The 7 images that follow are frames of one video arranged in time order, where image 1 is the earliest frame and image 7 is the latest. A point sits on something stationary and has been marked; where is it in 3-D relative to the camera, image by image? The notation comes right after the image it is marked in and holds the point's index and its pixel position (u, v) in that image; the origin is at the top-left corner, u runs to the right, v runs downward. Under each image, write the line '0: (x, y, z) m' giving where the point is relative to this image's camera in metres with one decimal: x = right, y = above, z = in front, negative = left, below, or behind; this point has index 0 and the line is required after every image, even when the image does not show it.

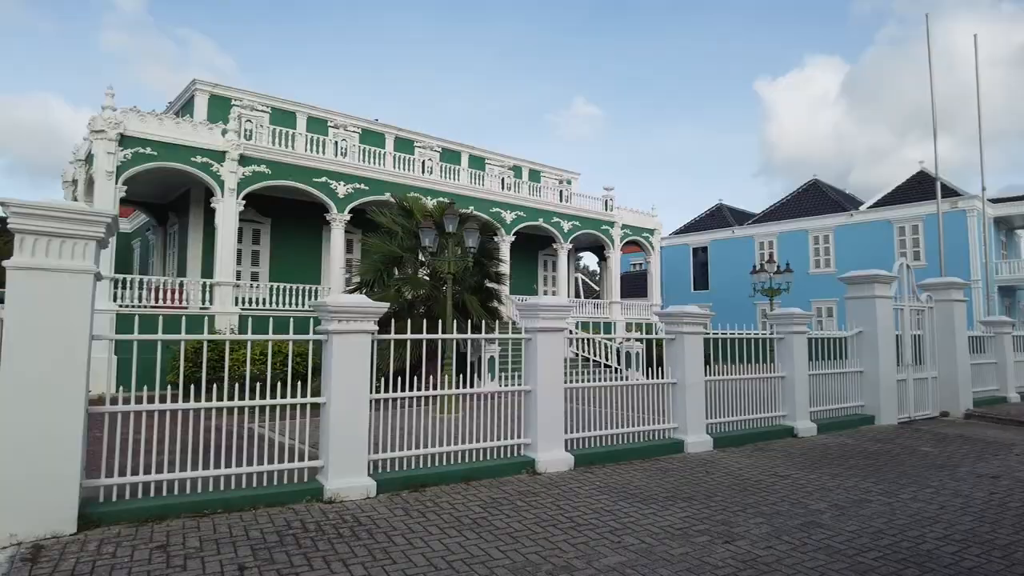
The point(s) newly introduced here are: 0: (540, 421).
0: (+0.3, -1.3, +6.0) m
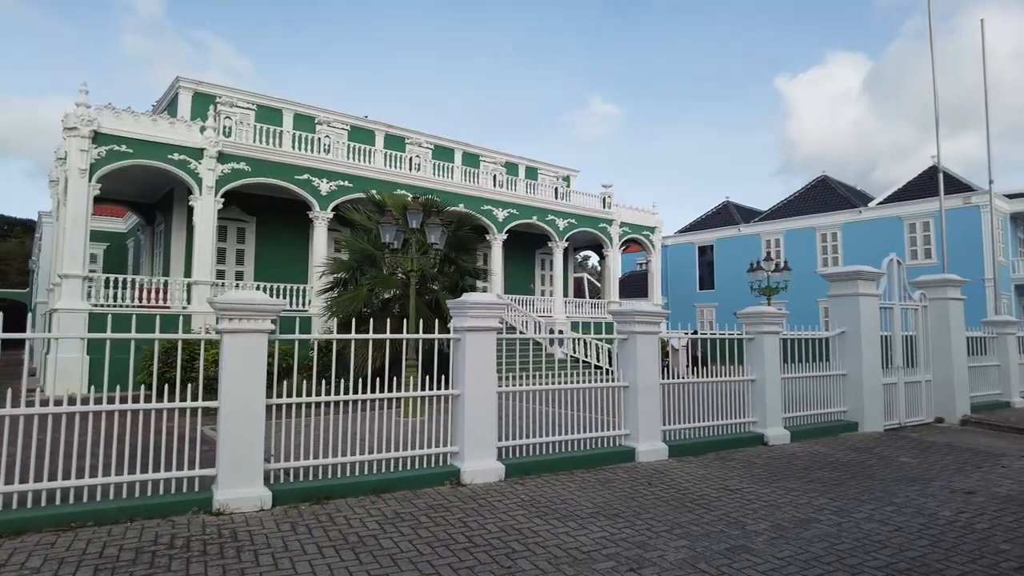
0: (-0.4, -1.3, +5.5) m
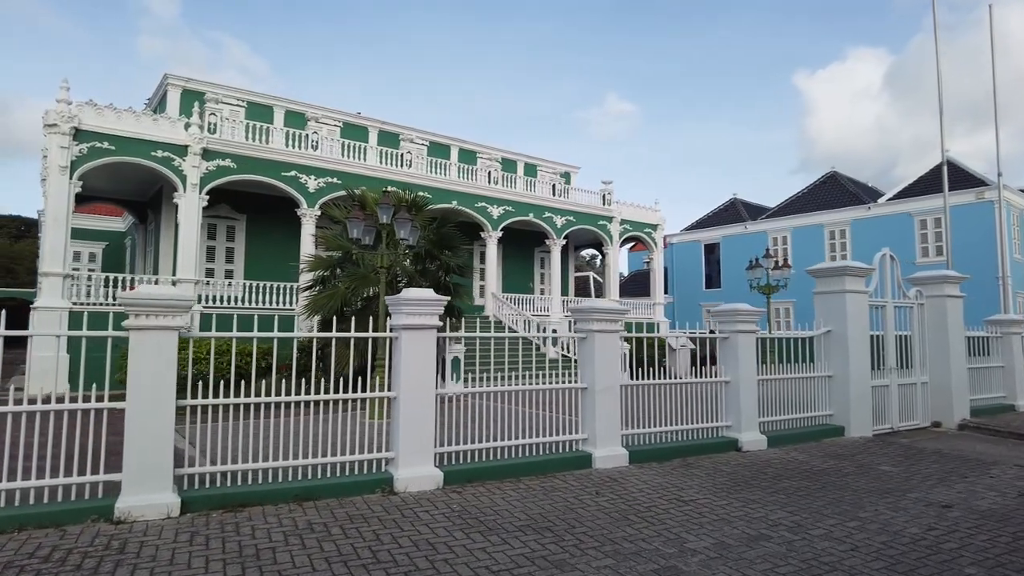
0: (-0.9, -1.2, +5.2) m
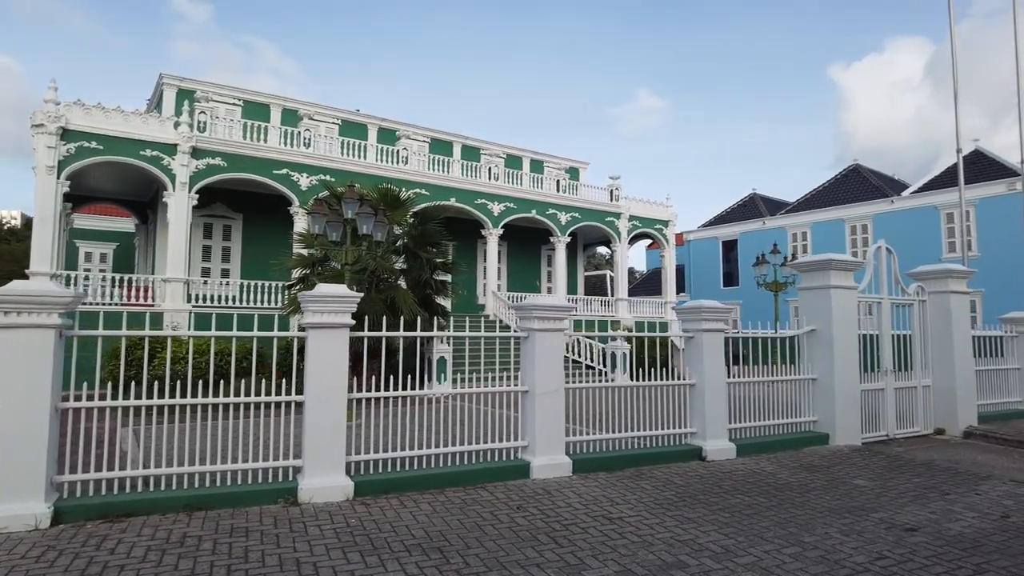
0: (-1.6, -1.2, +4.8) m
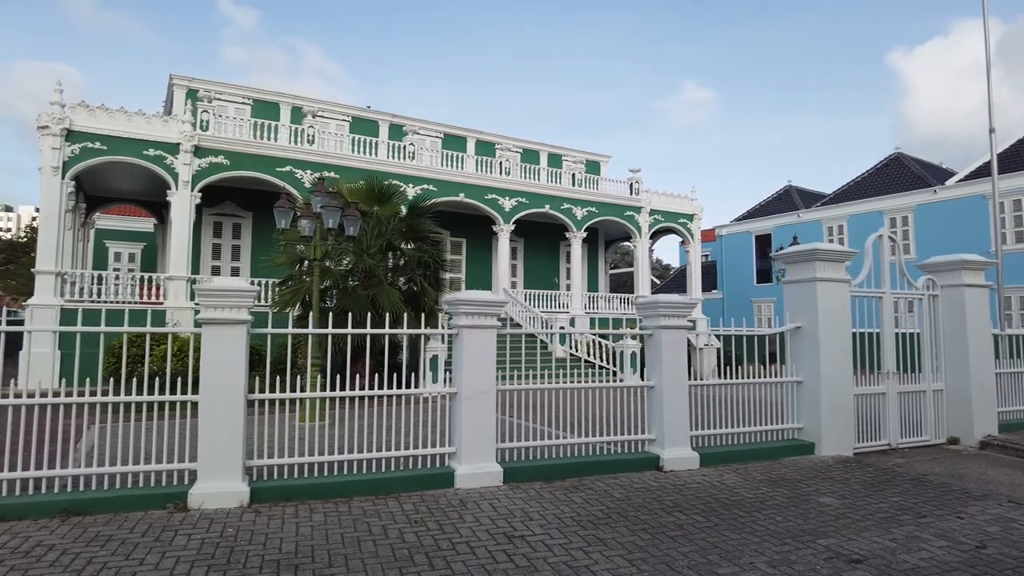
0: (-2.3, -1.1, +4.5) m
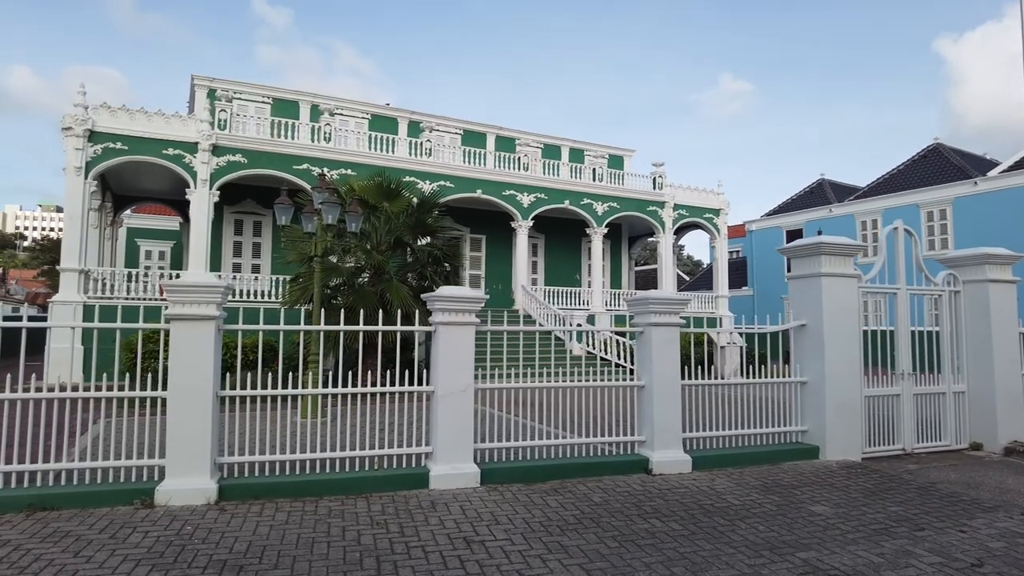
0: (-2.5, -1.1, +4.5) m
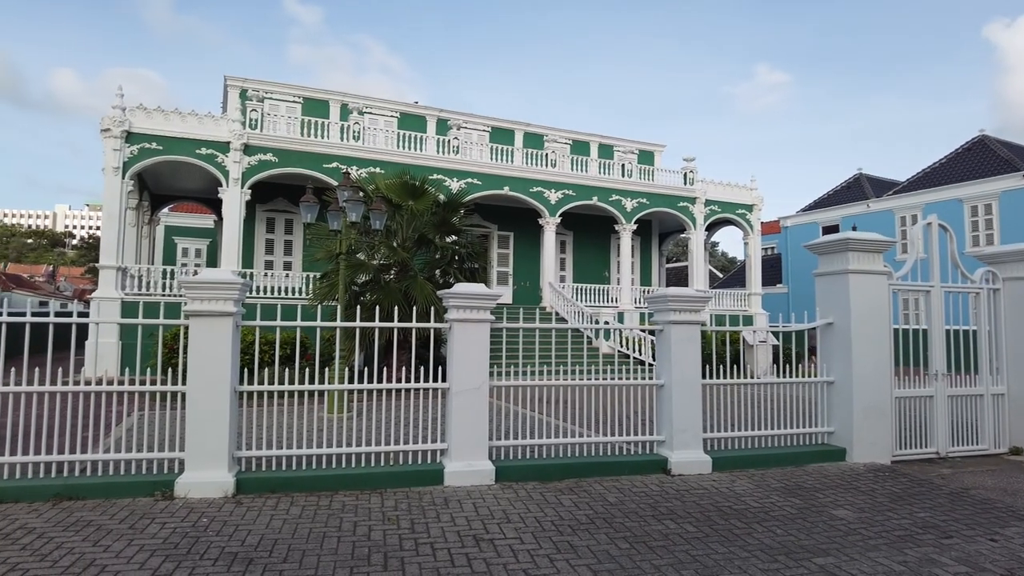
0: (-2.4, -1.1, +4.6) m
